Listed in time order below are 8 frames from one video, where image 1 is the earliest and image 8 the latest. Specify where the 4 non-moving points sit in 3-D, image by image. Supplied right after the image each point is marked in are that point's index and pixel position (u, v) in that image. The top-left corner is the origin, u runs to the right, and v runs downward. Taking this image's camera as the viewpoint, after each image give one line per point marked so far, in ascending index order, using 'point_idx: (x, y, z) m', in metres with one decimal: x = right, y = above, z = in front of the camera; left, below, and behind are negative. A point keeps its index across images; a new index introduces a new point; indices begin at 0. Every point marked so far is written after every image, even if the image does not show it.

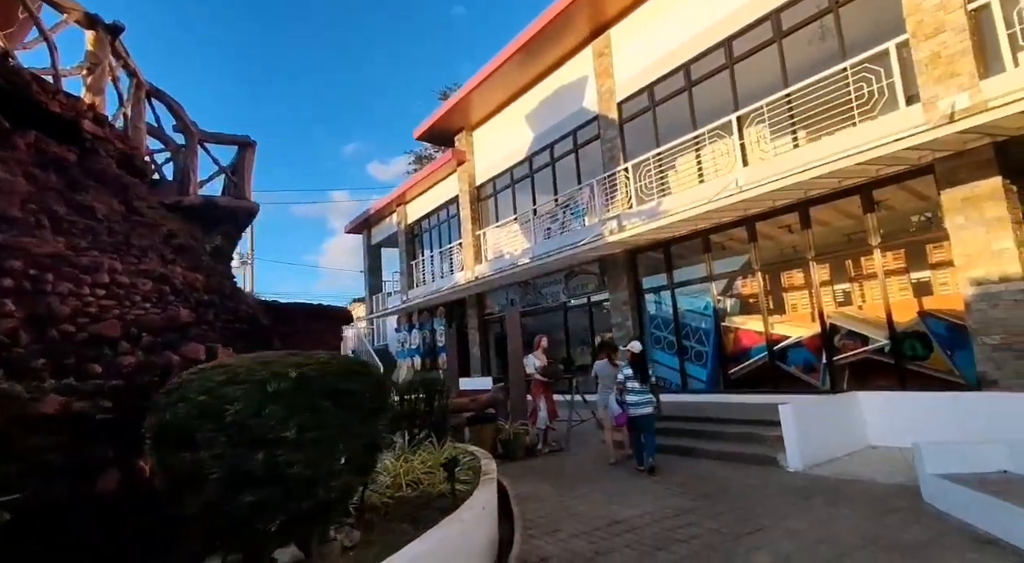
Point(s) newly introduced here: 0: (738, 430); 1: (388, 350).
0: (+2.9, -1.9, +7.5) m
1: (-4.2, -2.4, +19.9) m
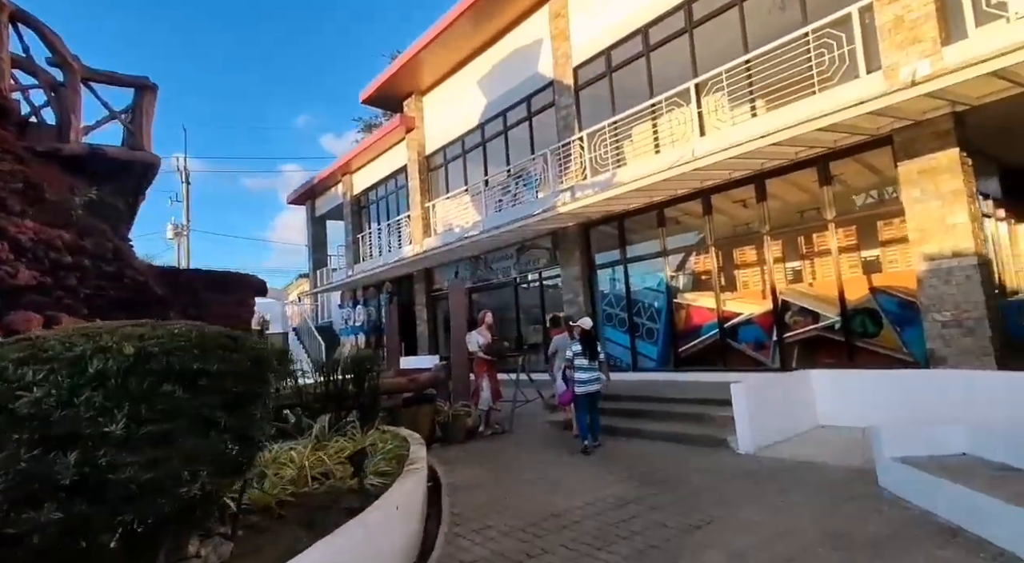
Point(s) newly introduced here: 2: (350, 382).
0: (+2.2, -1.6, +7.2) m
1: (-5.8, -1.5, +19.1) m
2: (-1.8, -1.2, +6.6) m
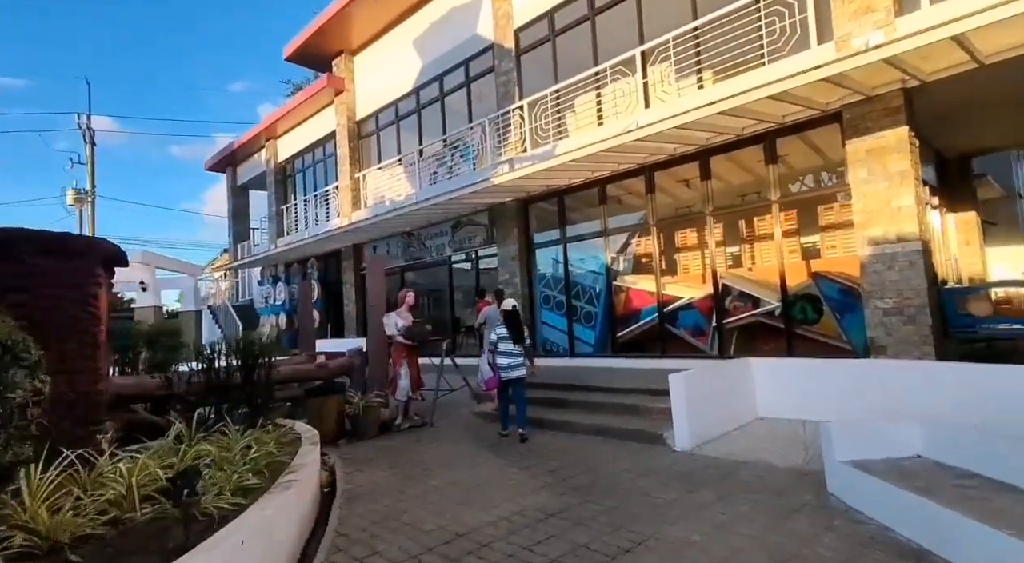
0: (+1.3, -1.4, +6.7) m
1: (-7.8, -0.7, +17.7) m
2: (-2.6, -0.9, +5.7) m
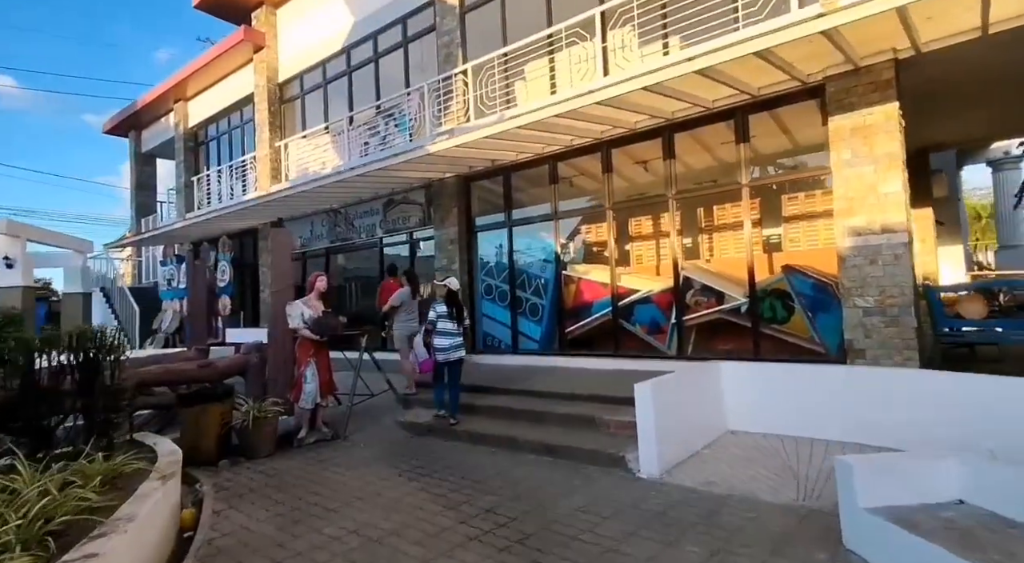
0: (+0.6, -1.2, +5.6) m
1: (-9.5, -0.2, +15.8) m
2: (-3.2, -0.7, +4.2) m
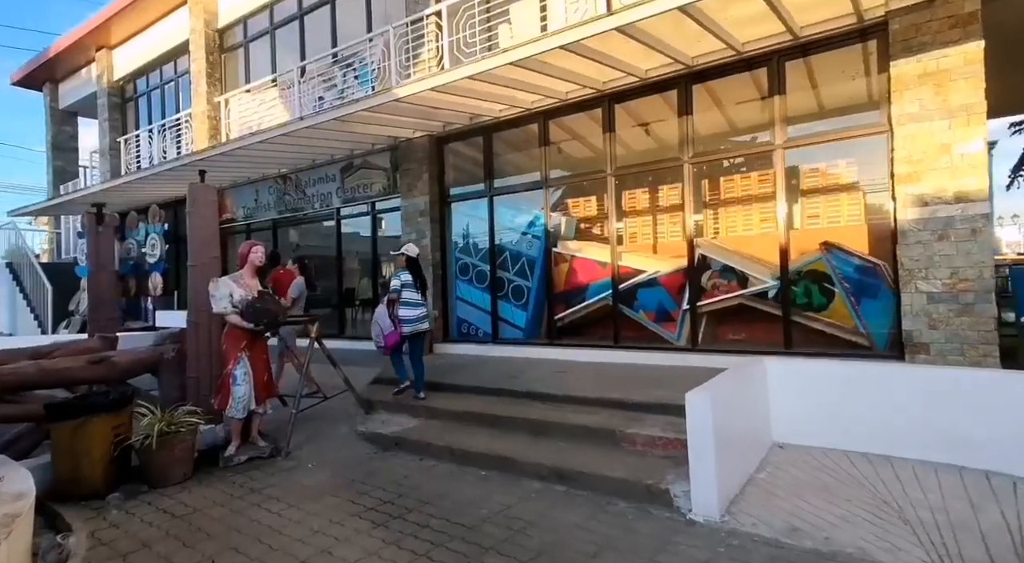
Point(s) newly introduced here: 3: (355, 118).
0: (+0.6, -1.0, +4.4) m
1: (-10.1, +0.4, +13.8) m
2: (-3.1, -0.5, +2.8) m
3: (-2.0, +2.1, +7.4) m
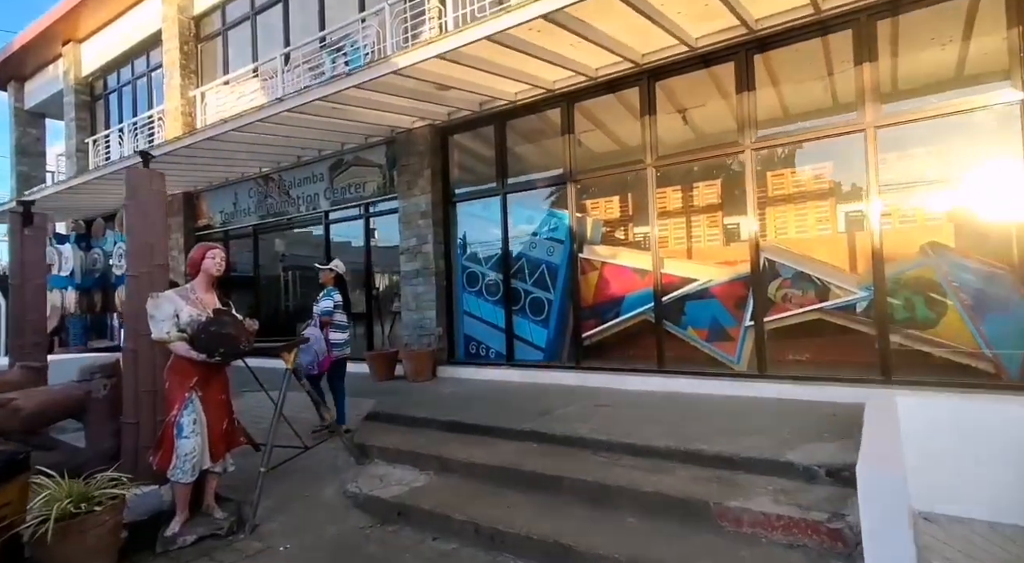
0: (+0.8, -1.1, +3.2) m
1: (-10.0, 0.0, +12.5) m
2: (-2.8, -0.6, +1.5) m
3: (-1.8, +1.9, +6.2) m
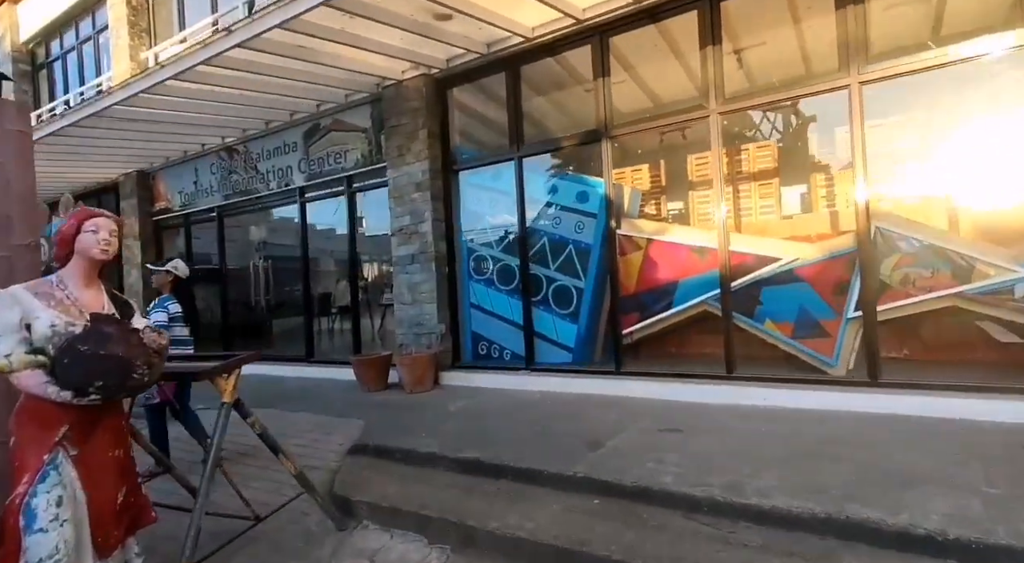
0: (+1.1, -1.0, +1.9) m
1: (-9.9, +0.1, +10.9) m
2: (-2.5, -0.6, +0.1) m
3: (-1.6, +2.0, +4.8) m
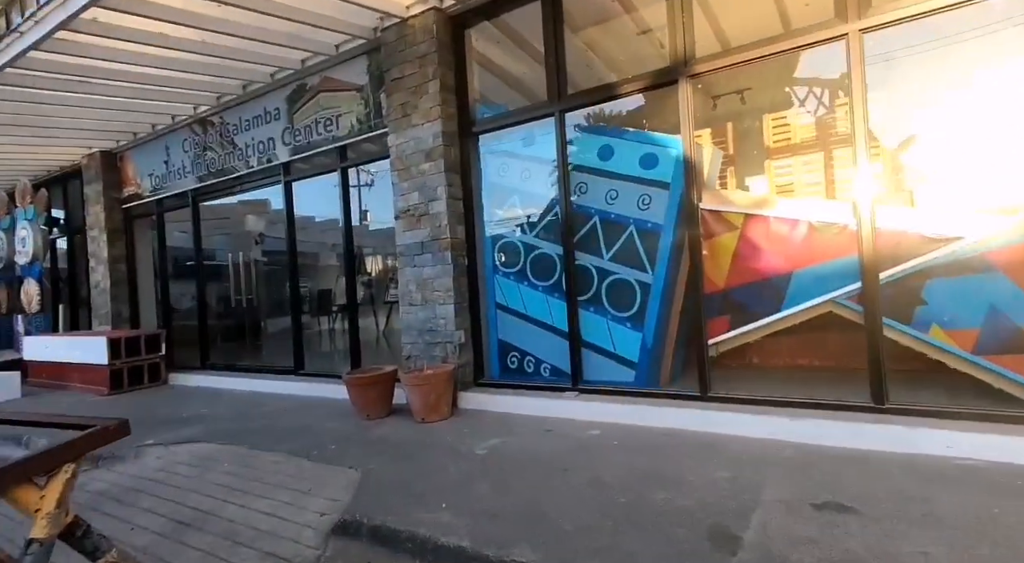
0: (+1.4, -1.0, +0.5) m
1: (-9.5, +0.1, +9.7) m
2: (-2.3, -0.6, -1.3) m
3: (-1.3, +2.1, +3.4) m
